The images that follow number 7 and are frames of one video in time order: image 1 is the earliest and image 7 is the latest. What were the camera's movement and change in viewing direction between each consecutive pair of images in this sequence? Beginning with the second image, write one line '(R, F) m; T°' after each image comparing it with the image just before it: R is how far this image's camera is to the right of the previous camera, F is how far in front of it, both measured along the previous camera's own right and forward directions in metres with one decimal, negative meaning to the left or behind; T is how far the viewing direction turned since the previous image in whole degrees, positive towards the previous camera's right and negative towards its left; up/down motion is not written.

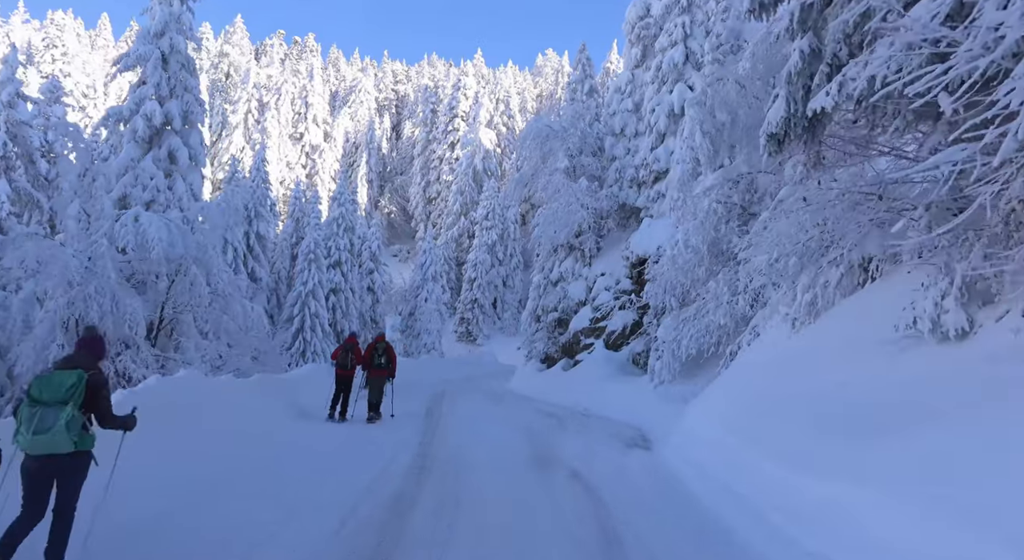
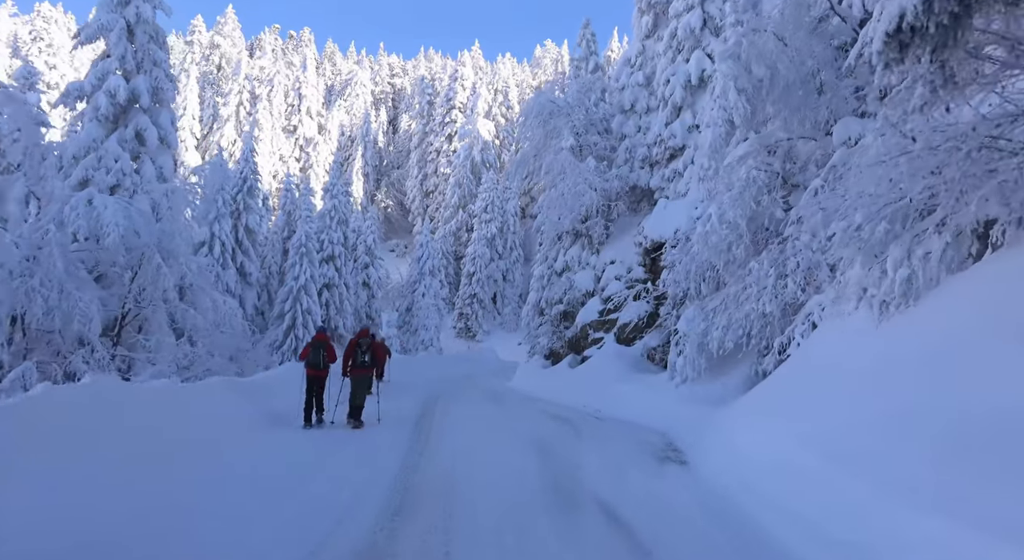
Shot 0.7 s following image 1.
(-0.1, +2.1) m; 0°
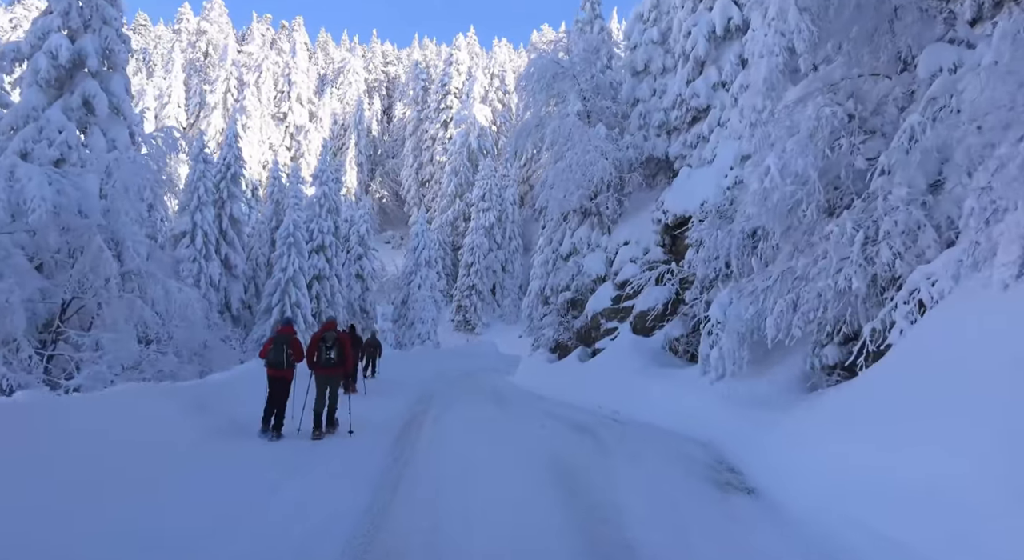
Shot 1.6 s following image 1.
(-0.1, +2.6) m; 0°
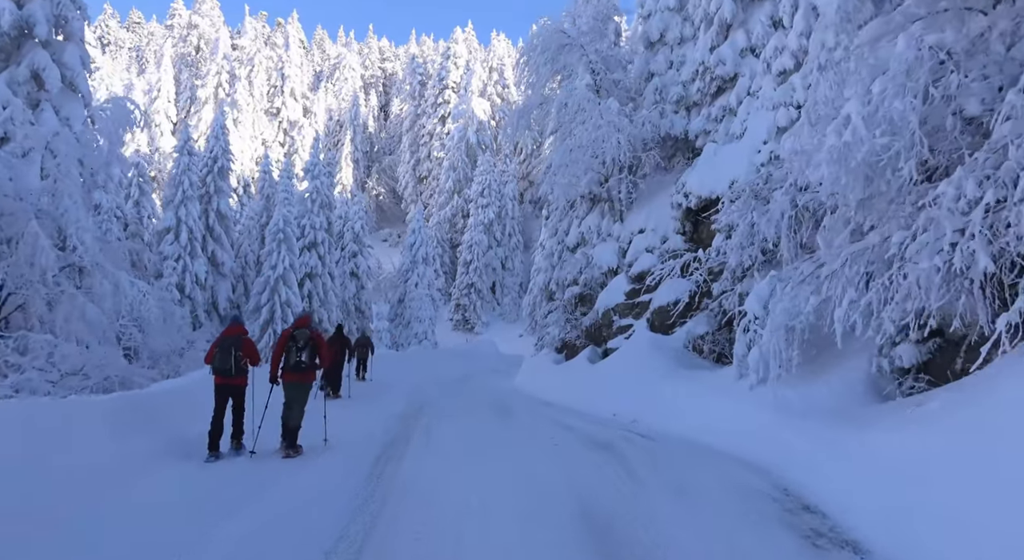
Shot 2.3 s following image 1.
(-0.1, +2.1) m; 0°
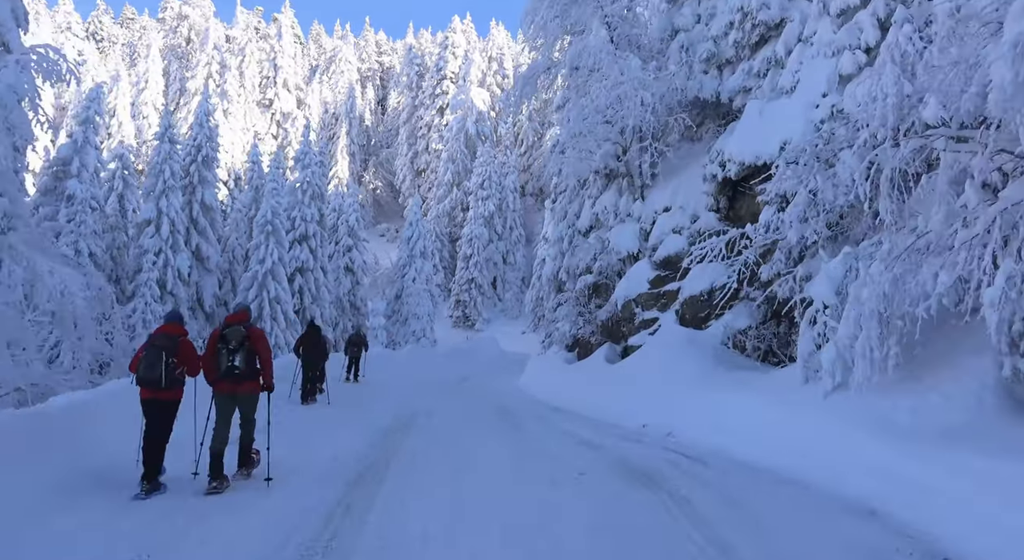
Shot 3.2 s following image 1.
(-0.1, +2.6) m; 0°
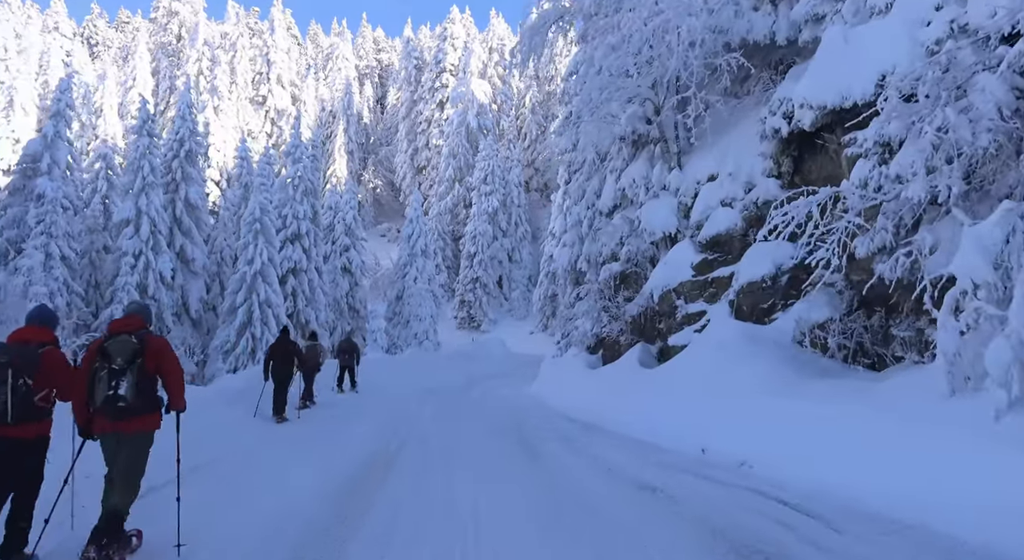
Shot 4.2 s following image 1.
(-0.1, +3.0) m; 0°
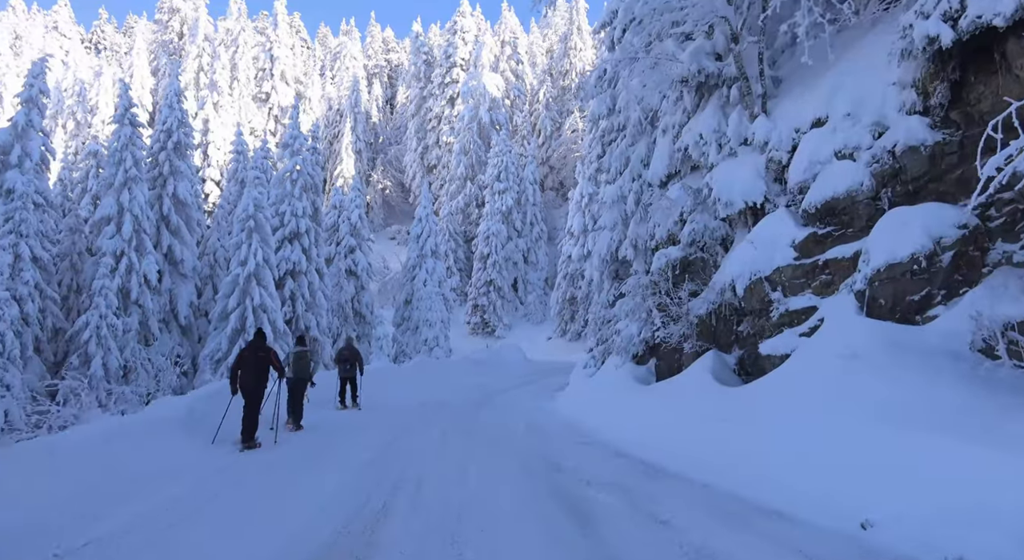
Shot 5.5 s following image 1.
(-0.2, +3.7) m; -1°
